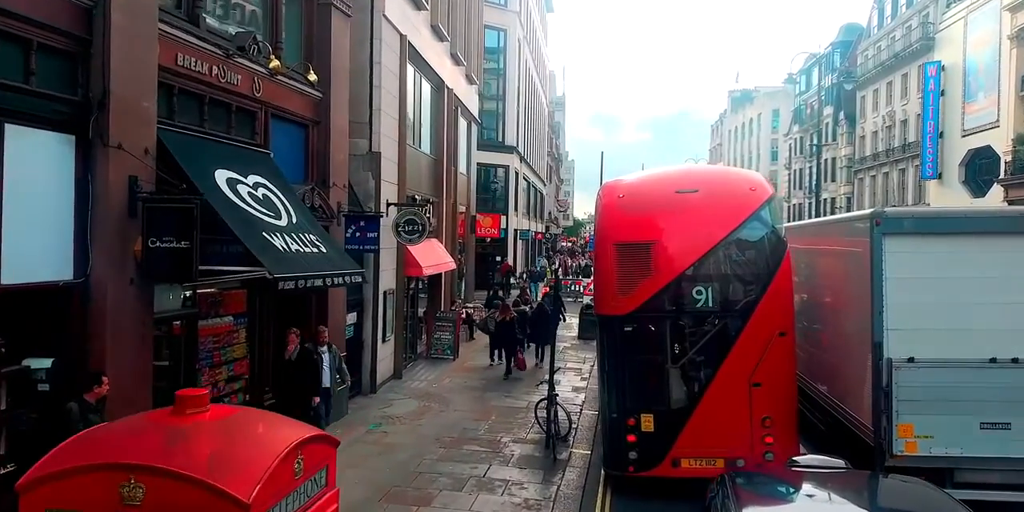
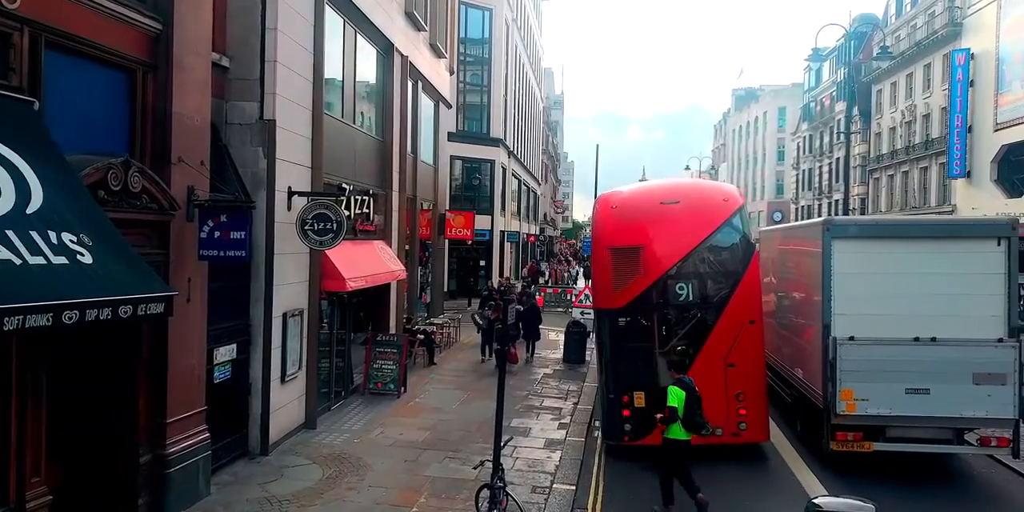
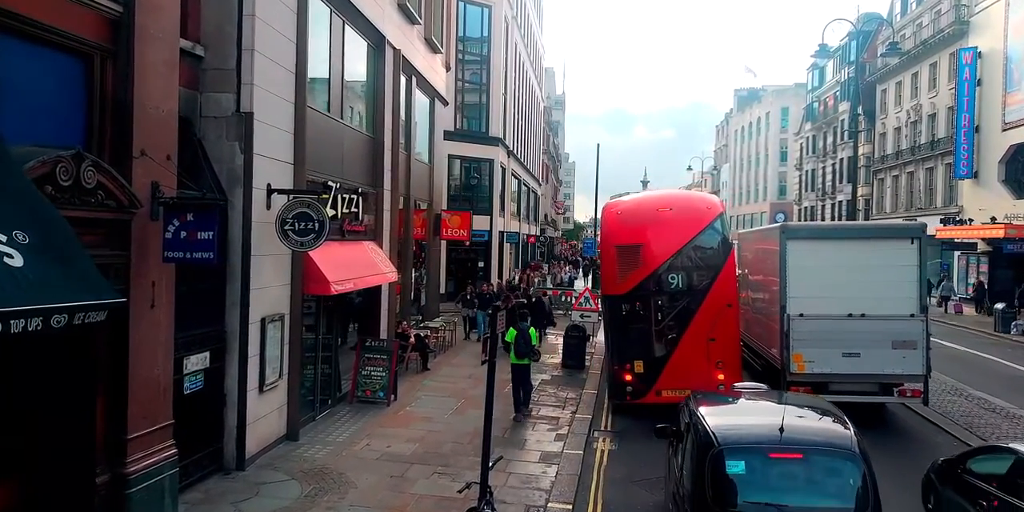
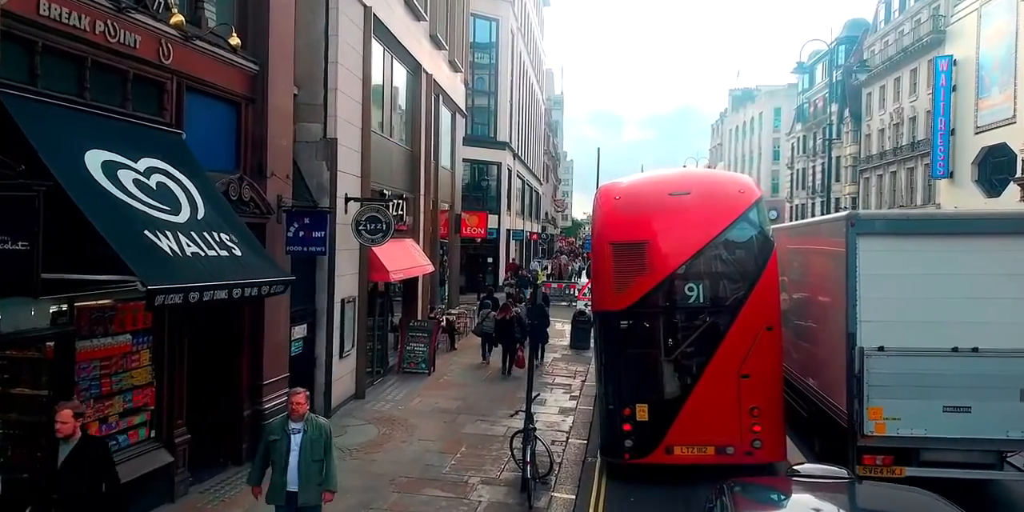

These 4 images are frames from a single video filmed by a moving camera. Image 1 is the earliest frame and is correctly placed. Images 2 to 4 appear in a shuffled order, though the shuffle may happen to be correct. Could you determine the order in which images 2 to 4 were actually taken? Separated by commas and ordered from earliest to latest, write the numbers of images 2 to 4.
4, 2, 3
